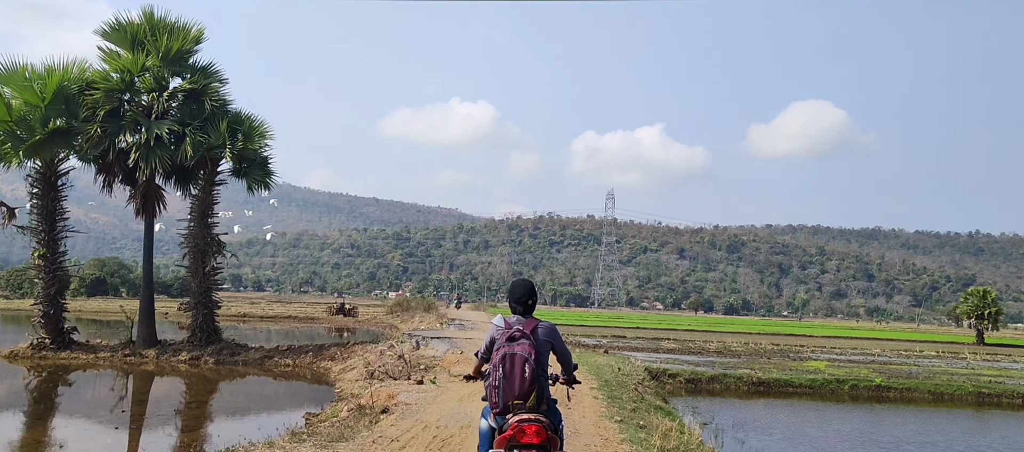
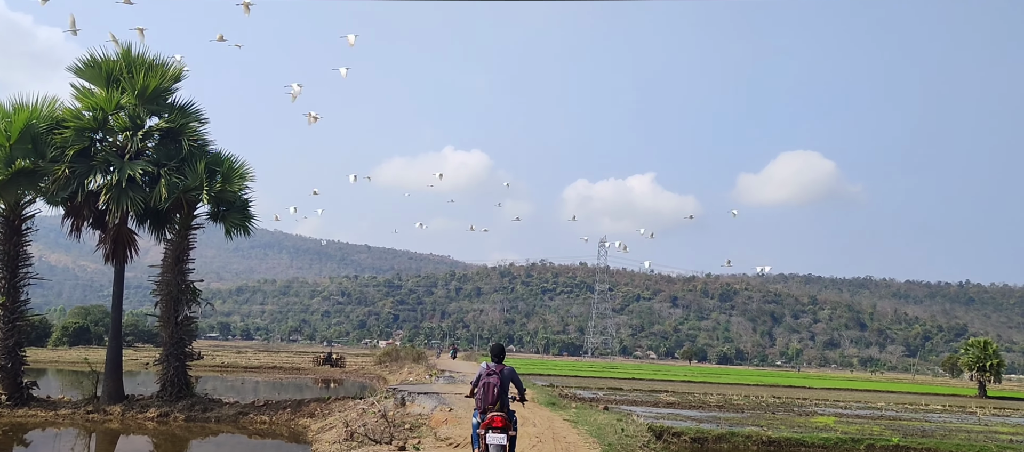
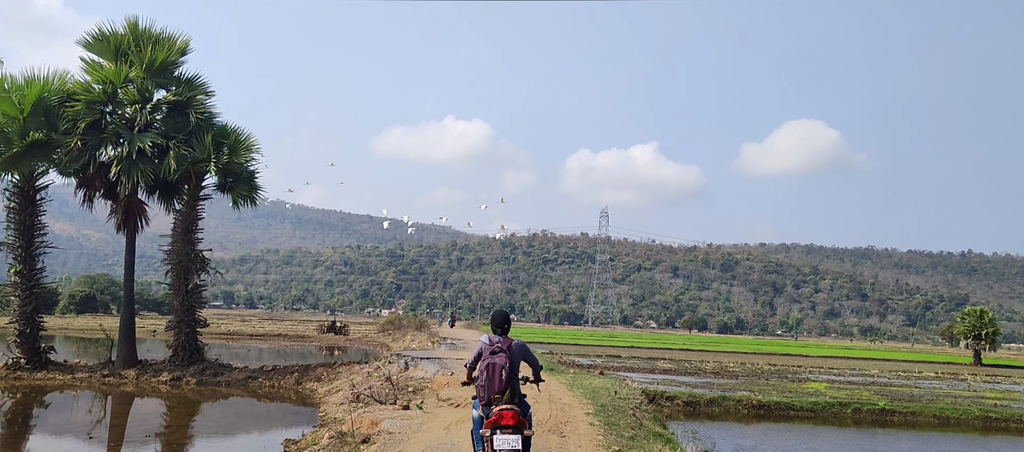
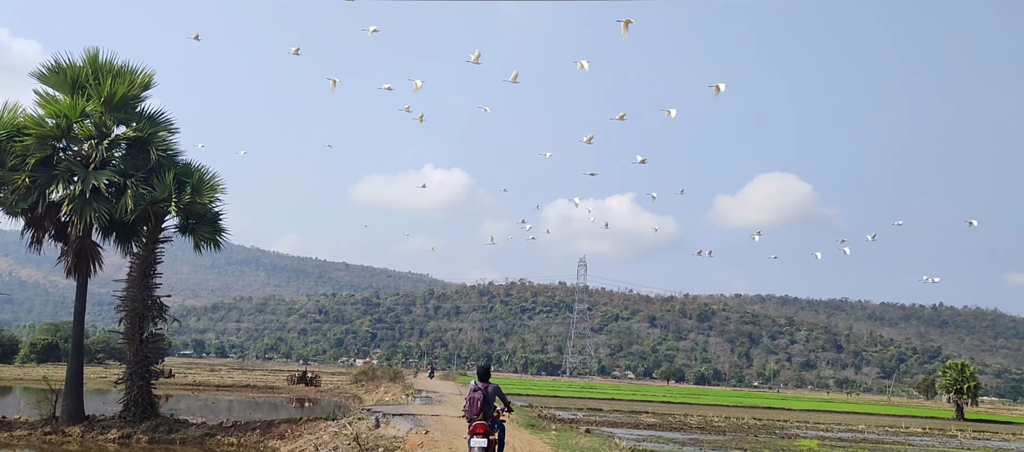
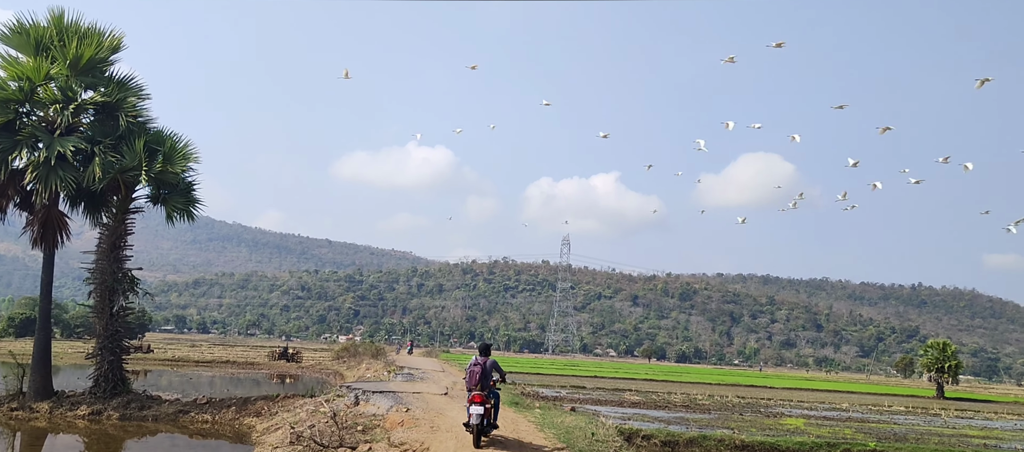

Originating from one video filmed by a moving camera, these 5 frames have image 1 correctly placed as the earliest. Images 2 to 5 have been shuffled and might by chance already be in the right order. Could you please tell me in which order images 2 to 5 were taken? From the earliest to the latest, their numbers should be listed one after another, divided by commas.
3, 2, 4, 5
